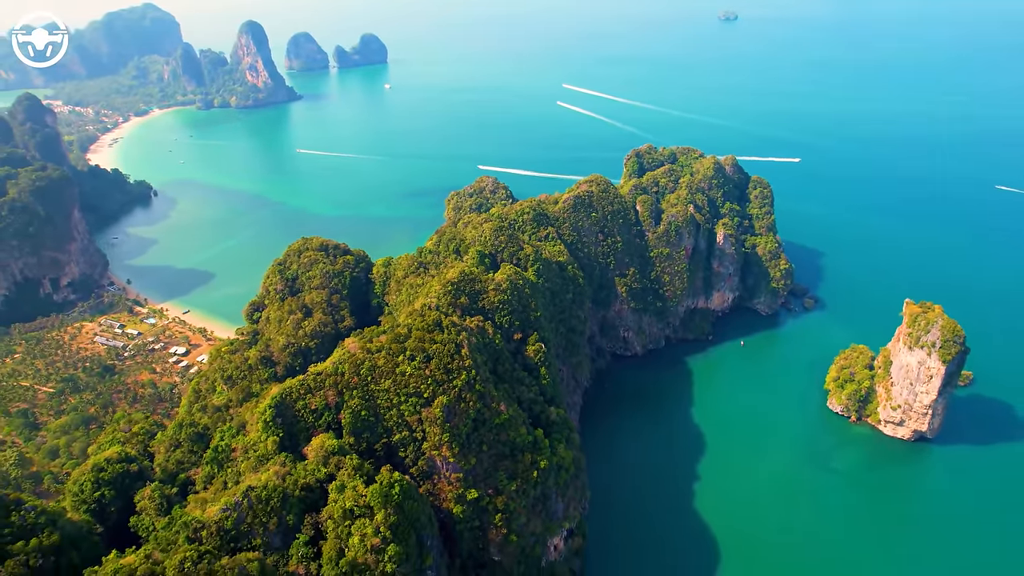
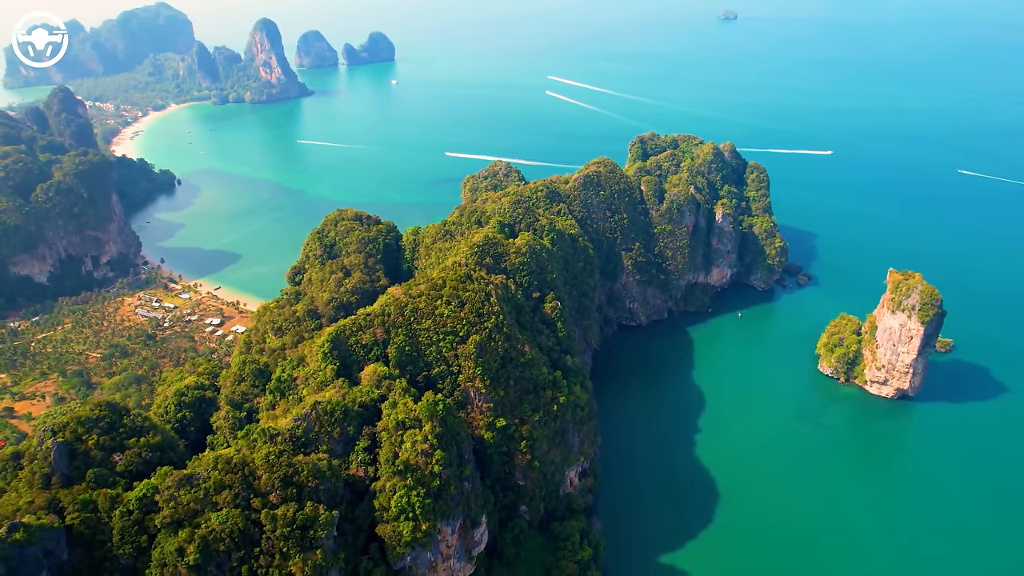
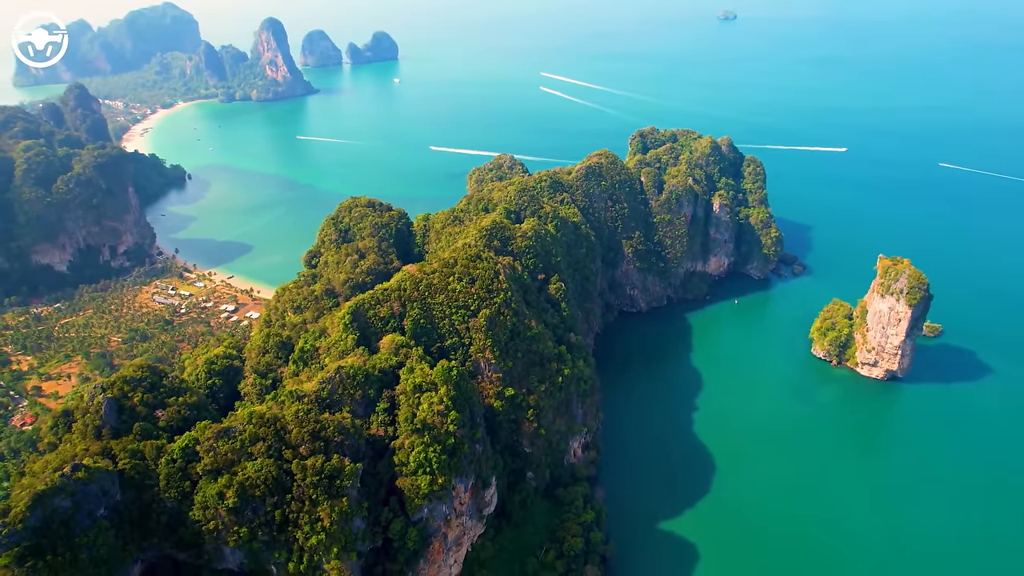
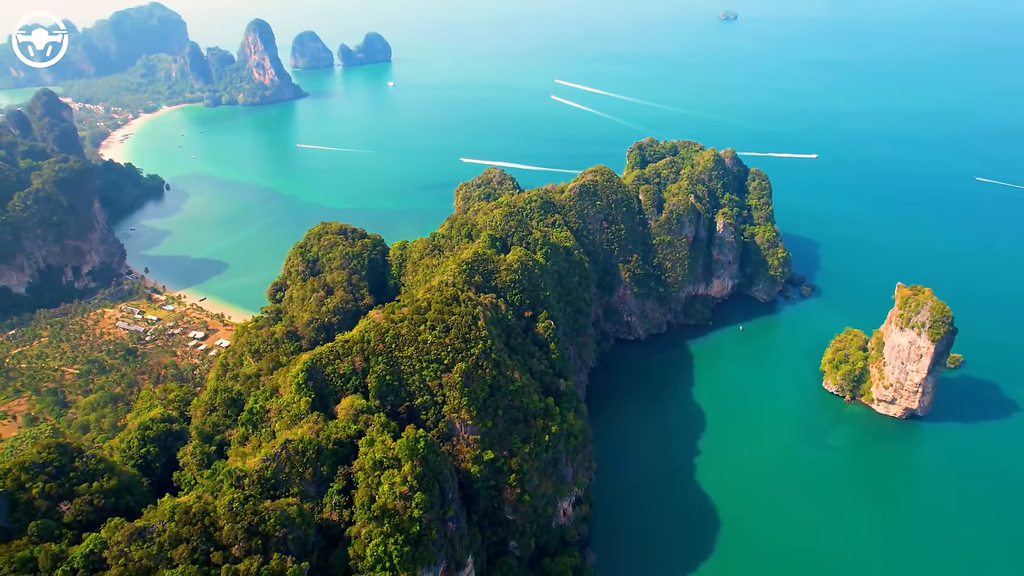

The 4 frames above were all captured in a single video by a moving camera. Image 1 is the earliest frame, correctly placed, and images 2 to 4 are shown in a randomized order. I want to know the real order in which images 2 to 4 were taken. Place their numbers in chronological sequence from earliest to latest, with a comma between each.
4, 2, 3
